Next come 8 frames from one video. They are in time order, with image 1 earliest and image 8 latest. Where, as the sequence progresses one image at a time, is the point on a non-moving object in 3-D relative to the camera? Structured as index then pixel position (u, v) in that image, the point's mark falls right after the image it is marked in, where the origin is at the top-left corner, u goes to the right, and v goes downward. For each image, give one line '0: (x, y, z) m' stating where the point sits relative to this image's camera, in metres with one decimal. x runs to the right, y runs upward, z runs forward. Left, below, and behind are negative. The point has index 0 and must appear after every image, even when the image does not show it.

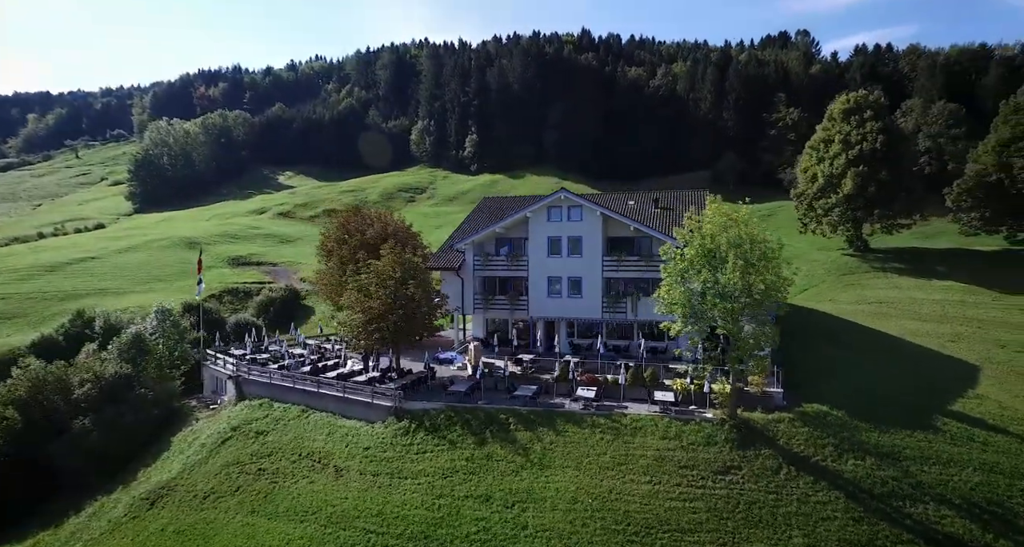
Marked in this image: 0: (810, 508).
0: (+9.1, -7.2, +19.6) m
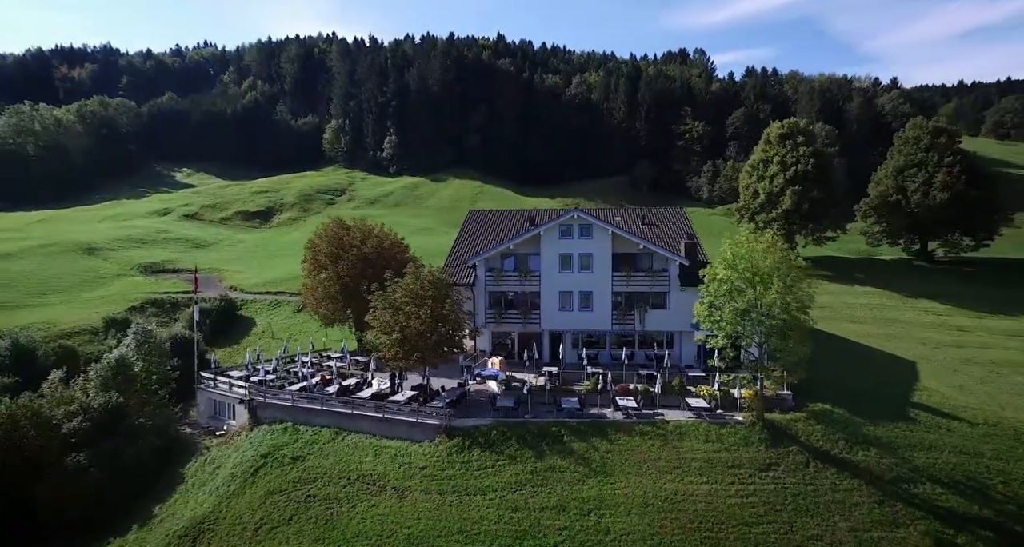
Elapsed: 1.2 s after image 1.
0: (+12.0, -8.1, +23.1) m
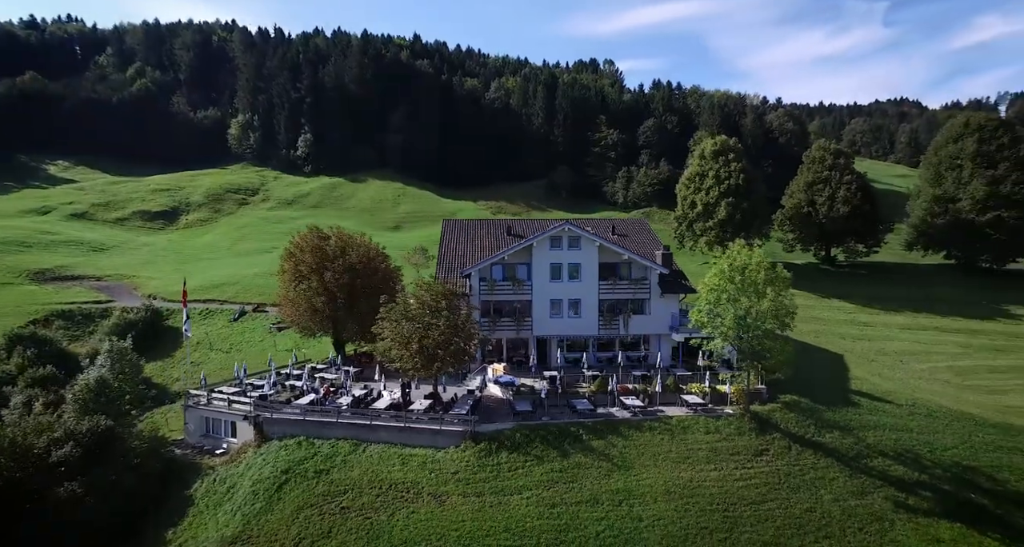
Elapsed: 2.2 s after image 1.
0: (+13.3, -8.6, +27.4) m
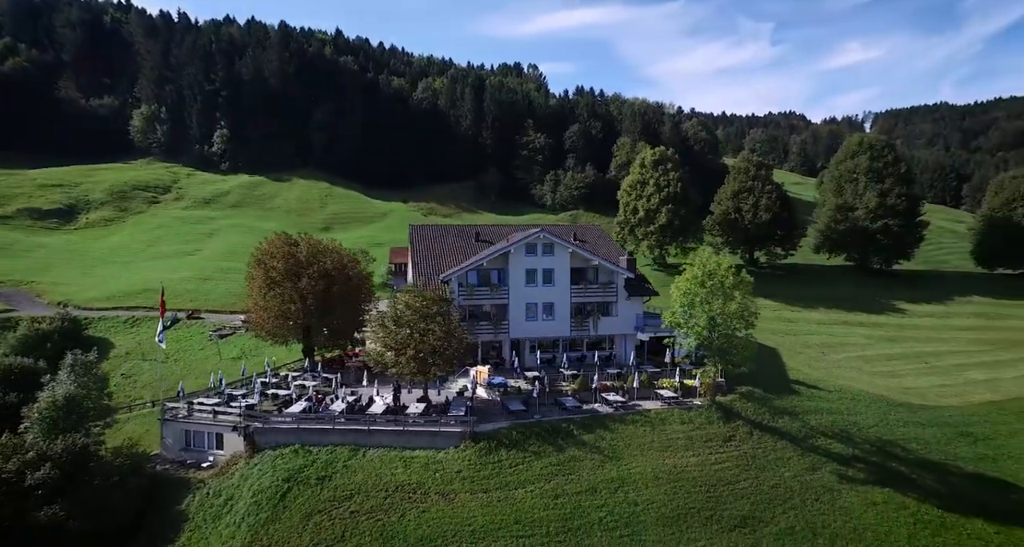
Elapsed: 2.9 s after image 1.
0: (+13.1, -8.8, +31.1) m
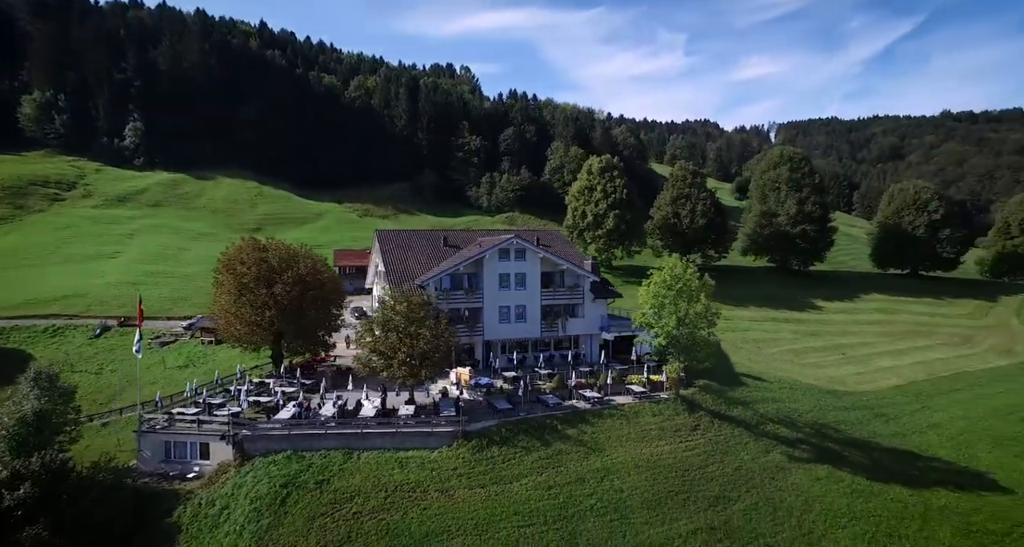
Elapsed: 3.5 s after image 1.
0: (+12.3, -9.0, +34.5) m
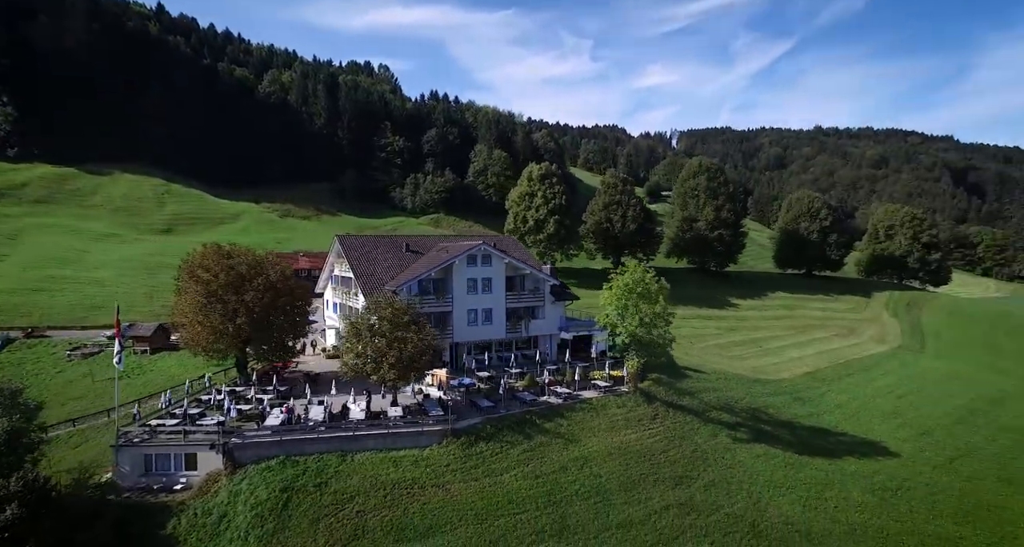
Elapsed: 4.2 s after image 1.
0: (+10.8, -9.2, +38.5) m
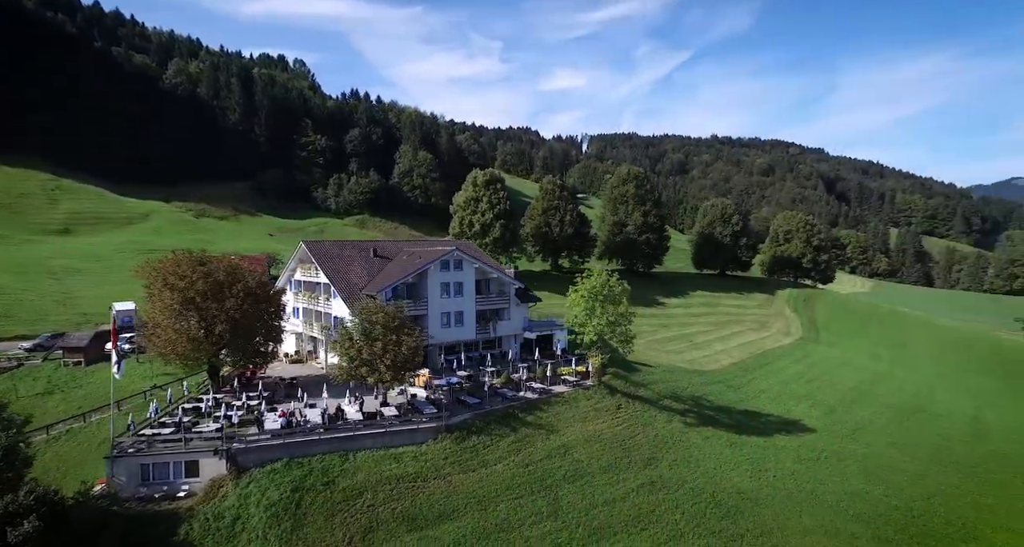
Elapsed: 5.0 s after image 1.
0: (+9.2, -9.5, +43.0) m
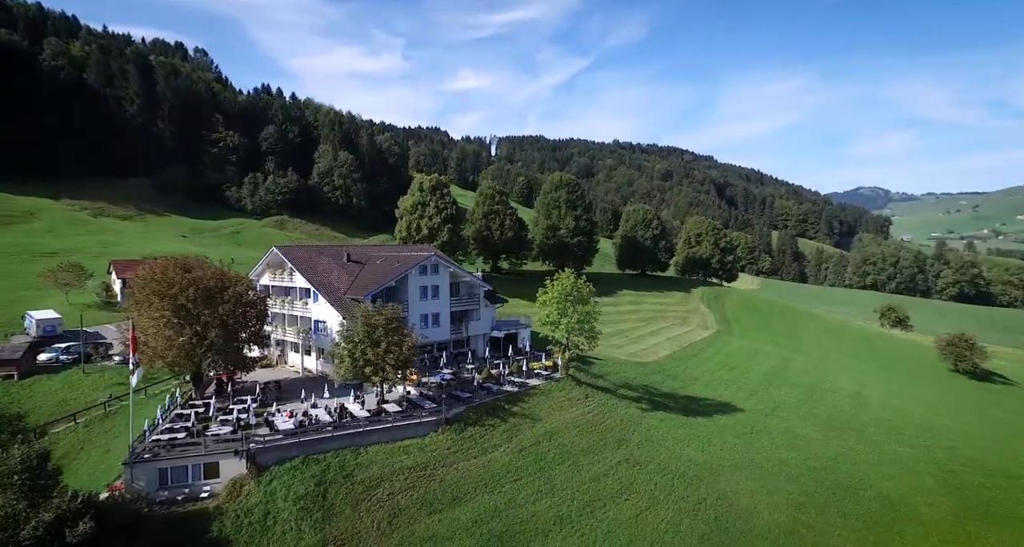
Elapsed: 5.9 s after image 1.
0: (+7.3, -9.7, +48.1) m
